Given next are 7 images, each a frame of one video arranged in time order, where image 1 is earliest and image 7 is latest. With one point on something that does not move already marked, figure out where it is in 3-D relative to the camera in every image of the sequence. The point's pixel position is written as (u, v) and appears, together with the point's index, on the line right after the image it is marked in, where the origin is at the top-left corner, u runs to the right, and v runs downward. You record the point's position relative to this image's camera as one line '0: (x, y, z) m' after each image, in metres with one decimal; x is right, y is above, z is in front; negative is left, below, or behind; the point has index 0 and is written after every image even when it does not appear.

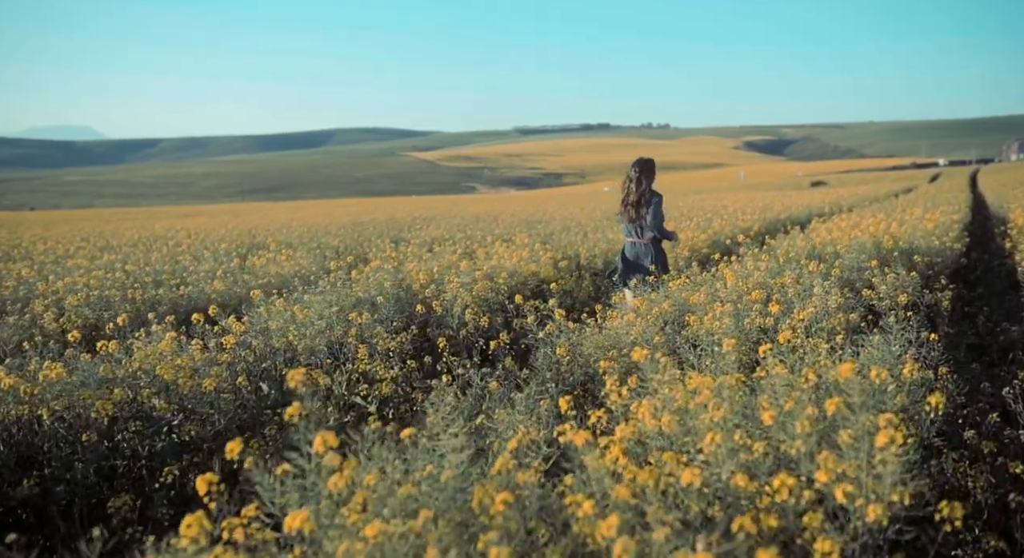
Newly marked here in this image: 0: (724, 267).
0: (+2.1, +0.1, +7.3) m
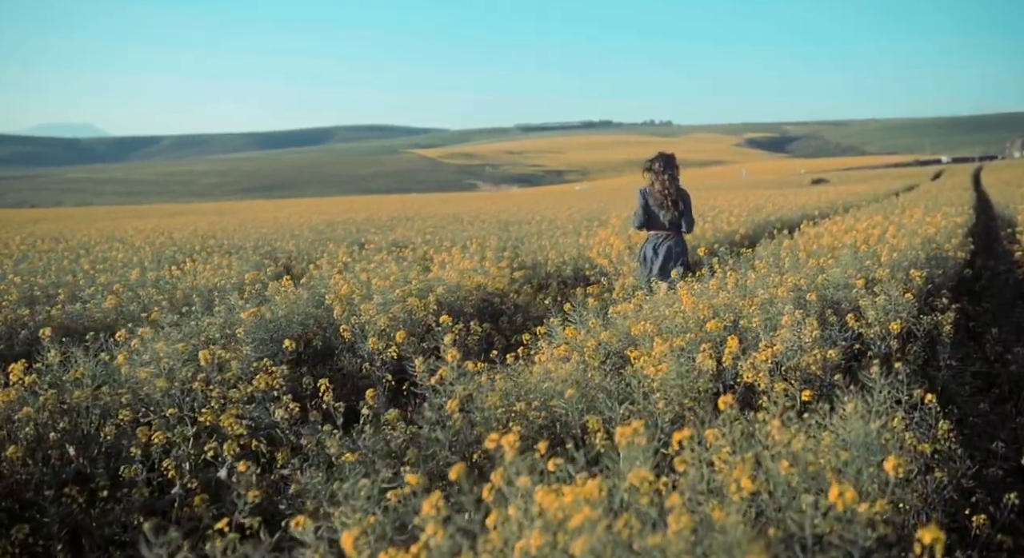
0: (+1.4, -0.1, +6.3) m
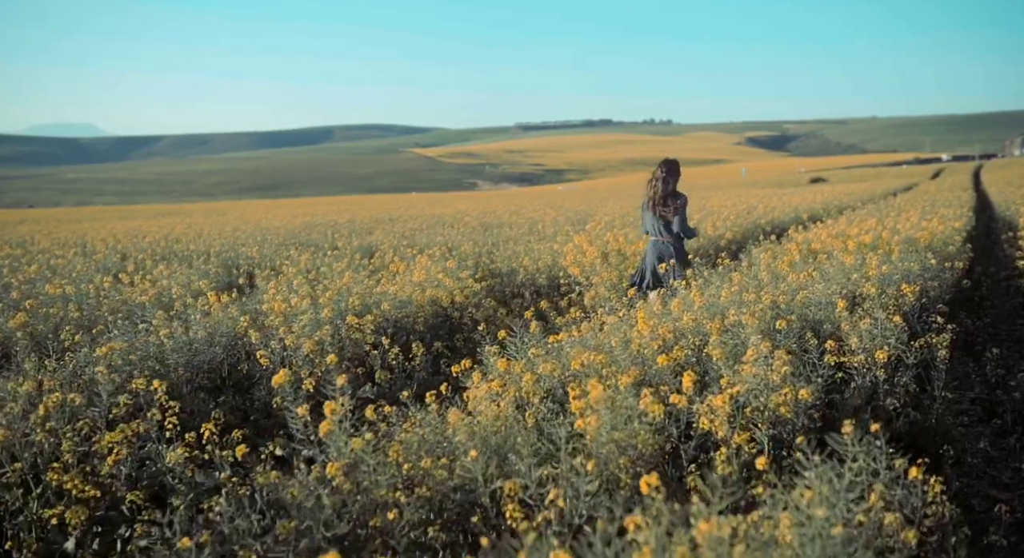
0: (+1.0, -0.2, +5.6) m
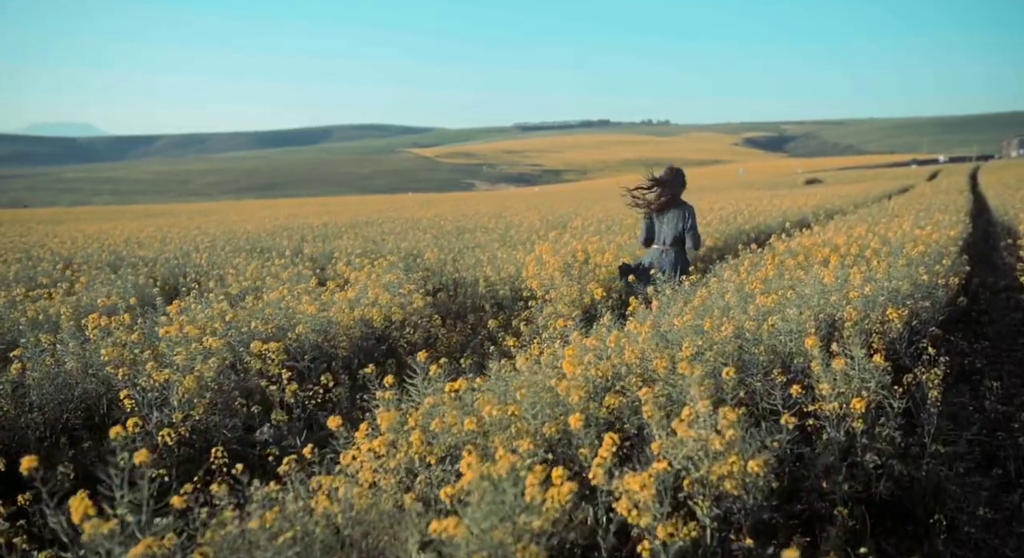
0: (+0.5, -0.4, +4.8) m
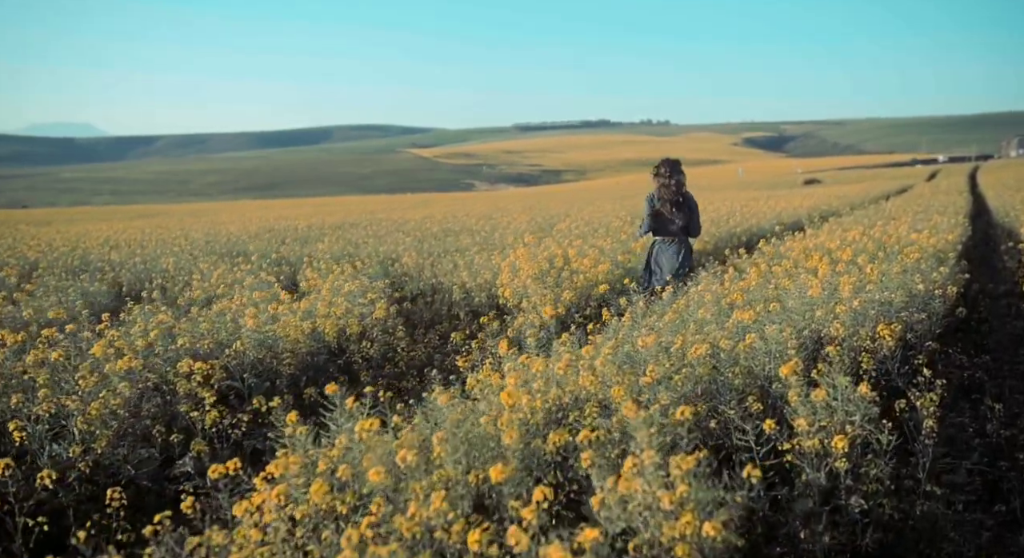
0: (+0.2, -0.5, +4.3) m
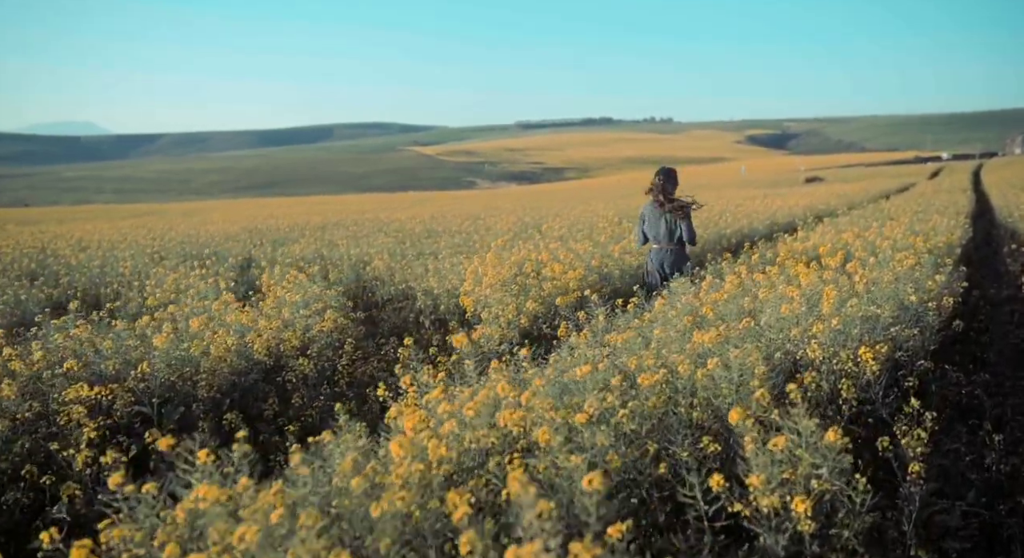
0: (-0.2, -0.5, +3.8) m
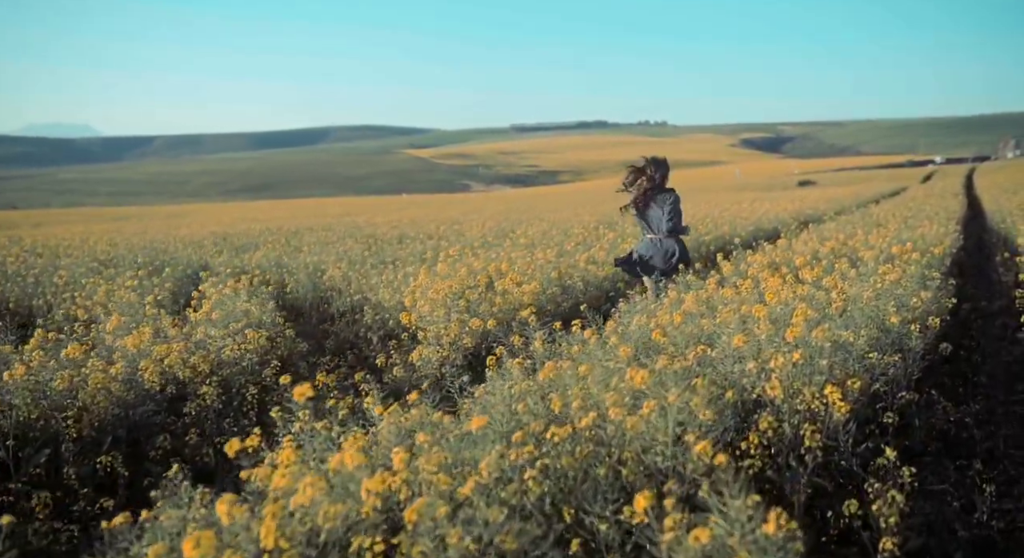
0: (-0.6, -0.7, +3.1) m
